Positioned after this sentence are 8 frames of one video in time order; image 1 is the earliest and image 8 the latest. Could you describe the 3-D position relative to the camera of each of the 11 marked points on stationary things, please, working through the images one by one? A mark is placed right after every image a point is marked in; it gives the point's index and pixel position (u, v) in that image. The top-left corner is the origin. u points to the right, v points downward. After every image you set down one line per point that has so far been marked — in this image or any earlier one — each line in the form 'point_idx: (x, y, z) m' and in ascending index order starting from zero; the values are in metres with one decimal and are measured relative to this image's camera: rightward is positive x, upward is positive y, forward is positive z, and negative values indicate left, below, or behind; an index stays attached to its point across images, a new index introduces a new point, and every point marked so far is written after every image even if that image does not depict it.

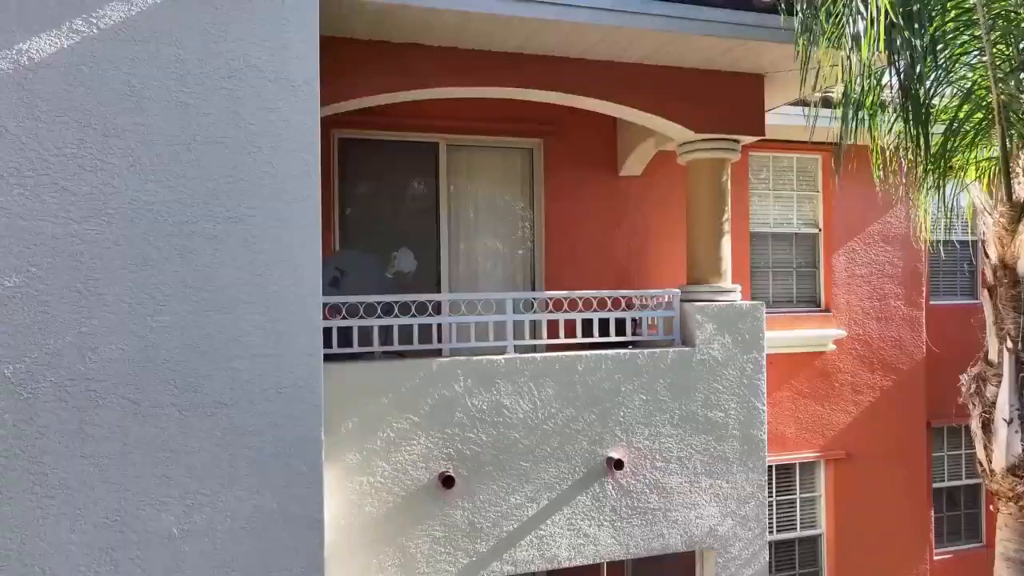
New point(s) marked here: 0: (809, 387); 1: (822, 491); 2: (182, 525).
0: (+3.2, -1.1, +7.5) m
1: (+3.4, -2.2, +7.6) m
2: (-1.6, -1.1, +3.3) m
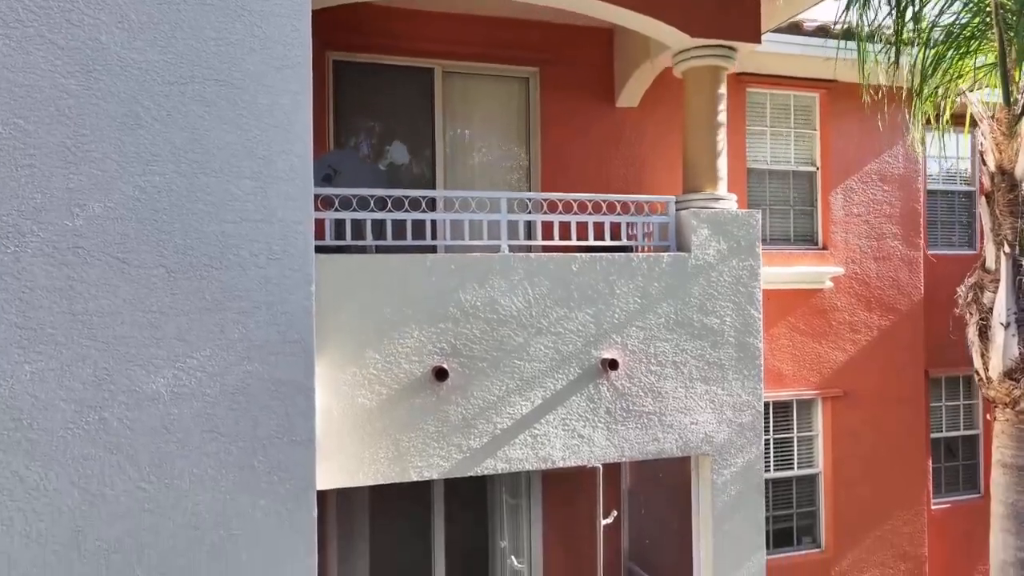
0: (+3.1, -0.4, +7.5) m
1: (+3.3, -1.5, +7.6) m
2: (-1.6, -0.5, +3.3) m
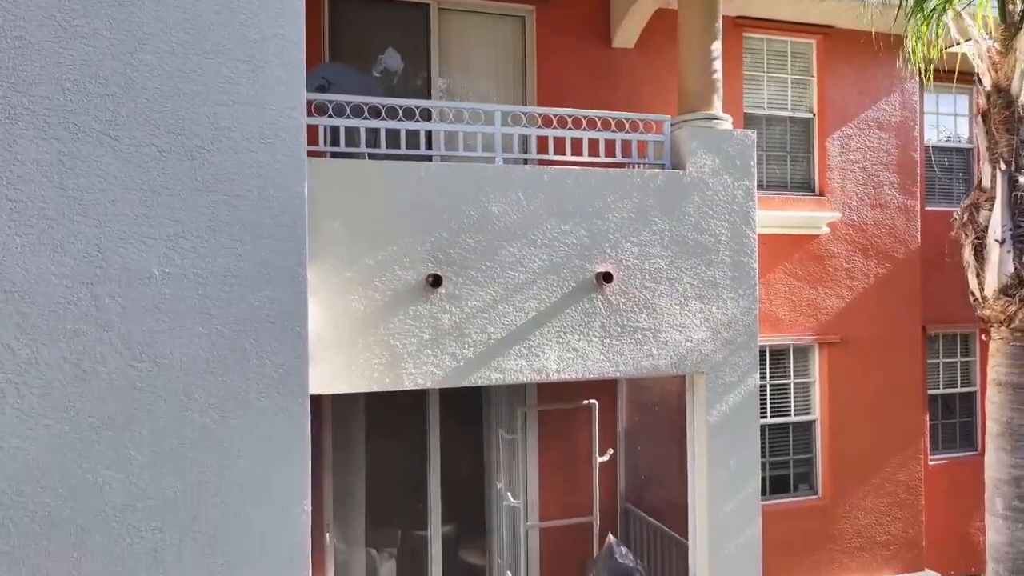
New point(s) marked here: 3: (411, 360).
0: (+3.1, +0.2, +7.5) m
1: (+3.3, -1.0, +7.6) m
2: (-1.6, +0.1, +3.3) m
3: (-0.6, -0.4, +4.3) m
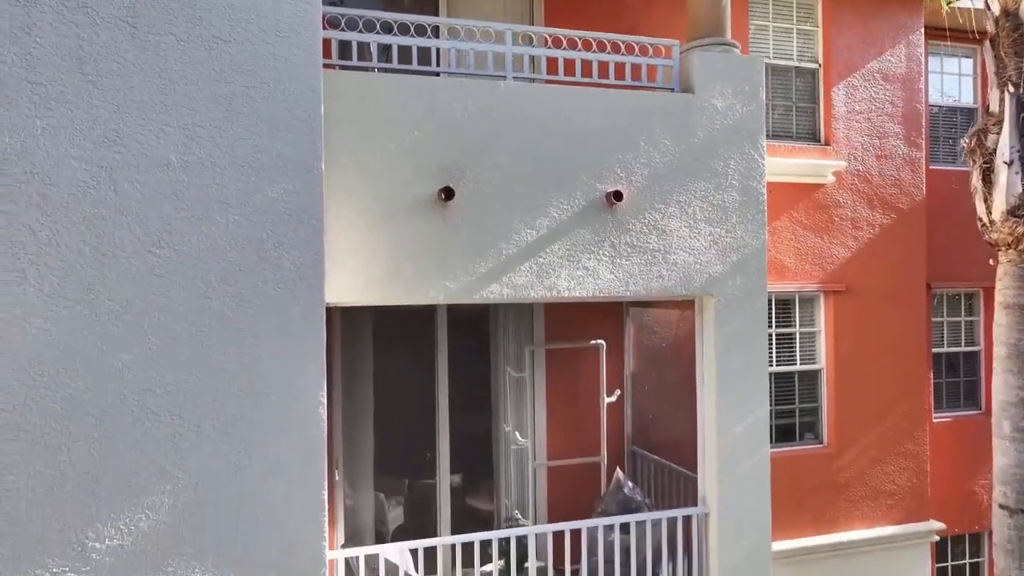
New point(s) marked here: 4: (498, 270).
0: (+3.2, +0.7, +7.5) m
1: (+3.4, -0.4, +7.6) m
2: (-1.6, +0.6, +3.3) m
3: (-0.5, +0.1, +4.3) m
4: (-0.1, +0.1, +4.5) m
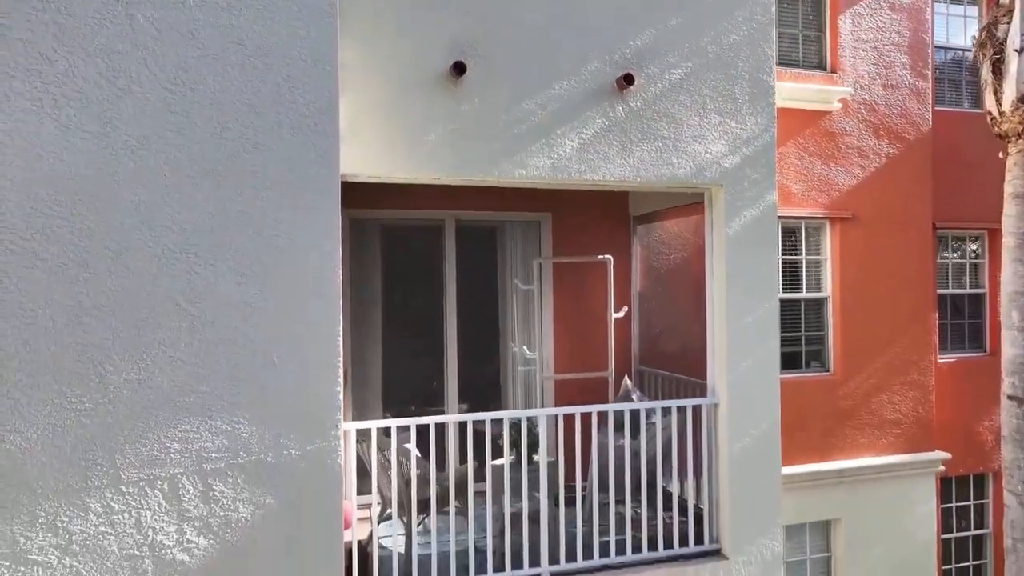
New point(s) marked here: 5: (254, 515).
0: (+3.2, +1.5, +7.5) m
1: (+3.4, +0.4, +7.6) m
2: (-1.5, +1.4, +3.3) m
3: (-0.5, +0.8, +4.3) m
4: (0.0, +0.9, +4.5) m
5: (-1.2, -1.1, +3.4) m
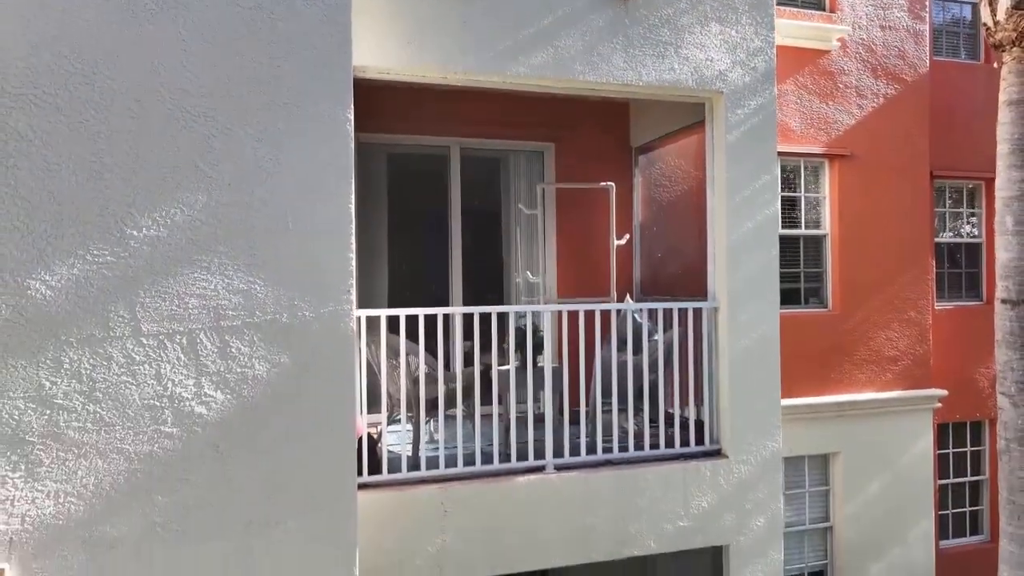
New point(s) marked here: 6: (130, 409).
0: (+3.3, +2.2, +7.6) m
1: (+3.5, +1.1, +7.7) m
2: (-1.4, +2.1, +3.4) m
3: (-0.4, +1.5, +4.4) m
4: (0.0, +1.6, +4.6) m
5: (-1.2, -0.4, +3.5) m
6: (-1.8, -0.6, +3.3) m
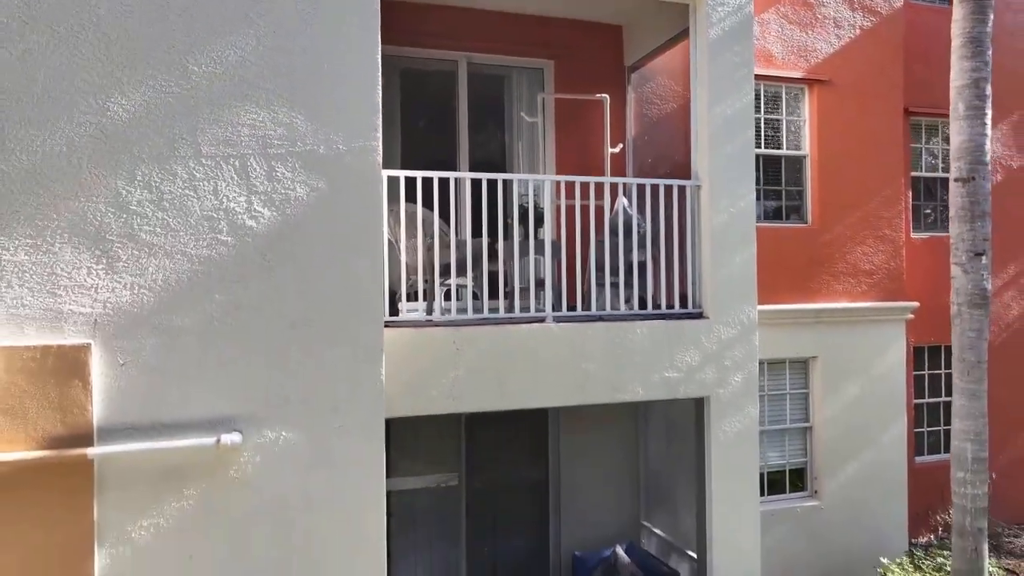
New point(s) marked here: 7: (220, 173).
0: (+3.3, +3.2, +8.2) m
1: (+3.5, +2.0, +8.3) m
2: (-1.4, +3.0, +4.0) m
3: (-0.4, +2.5, +5.0) m
4: (0.0, +2.5, +5.1) m
5: (-1.2, +0.5, +4.1) m
6: (-1.8, +0.4, +3.9) m
7: (-1.6, +0.6, +3.9) m
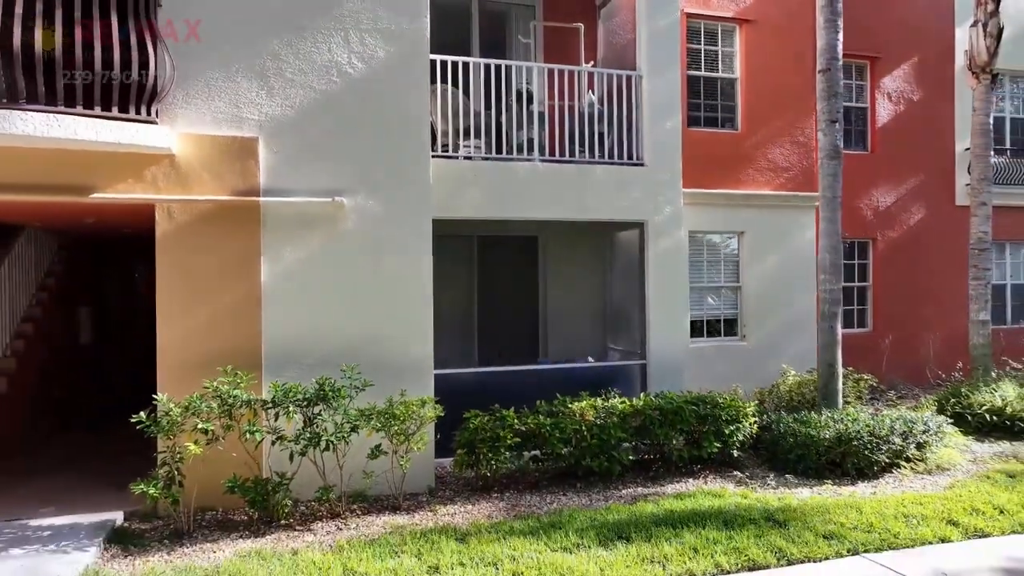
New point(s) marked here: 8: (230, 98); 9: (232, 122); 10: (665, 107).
0: (+3.3, +4.8, +10.6) m
1: (+3.5, +3.7, +10.8) m
2: (-1.4, +4.6, +6.4) m
3: (-0.4, +4.1, +7.5) m
4: (0.0, +4.1, +7.6) m
5: (-1.2, +2.1, +6.5) m
6: (-1.8, +2.0, +6.3) m
7: (-1.6, +2.3, +6.4) m
8: (-2.5, +1.7, +6.1) m
9: (-2.4, +1.4, +6.1) m
10: (+1.8, +2.1, +8.1) m
